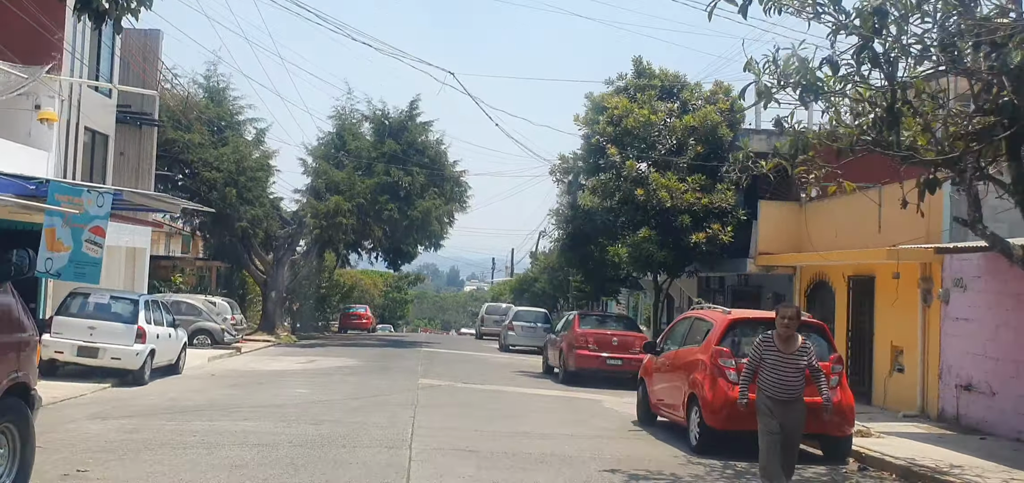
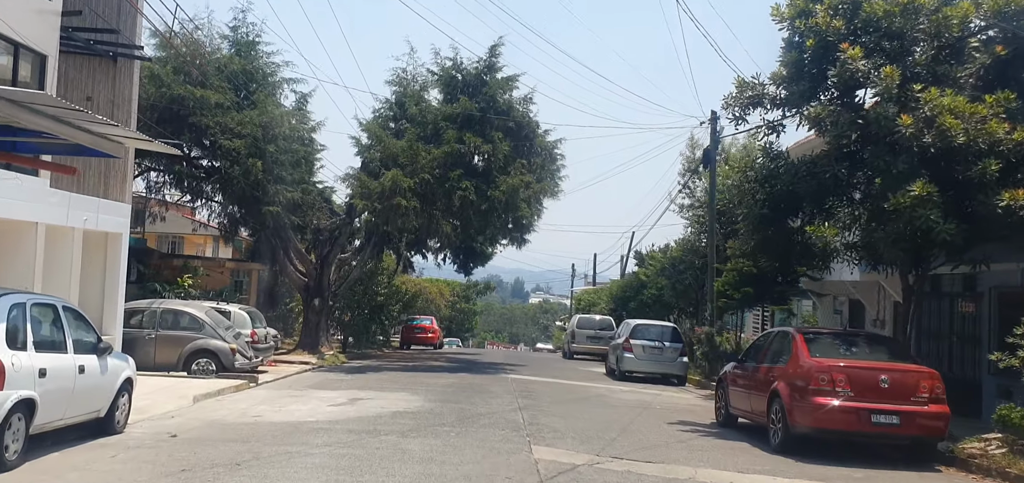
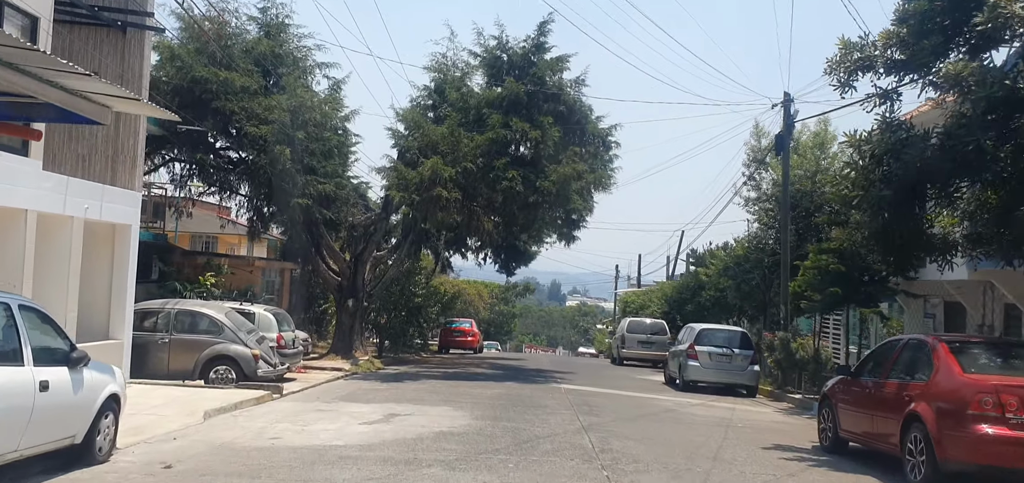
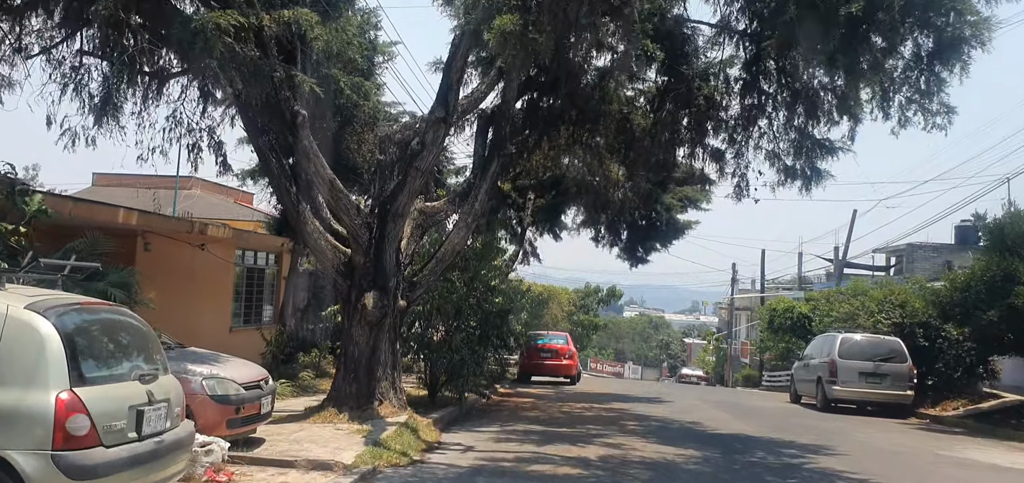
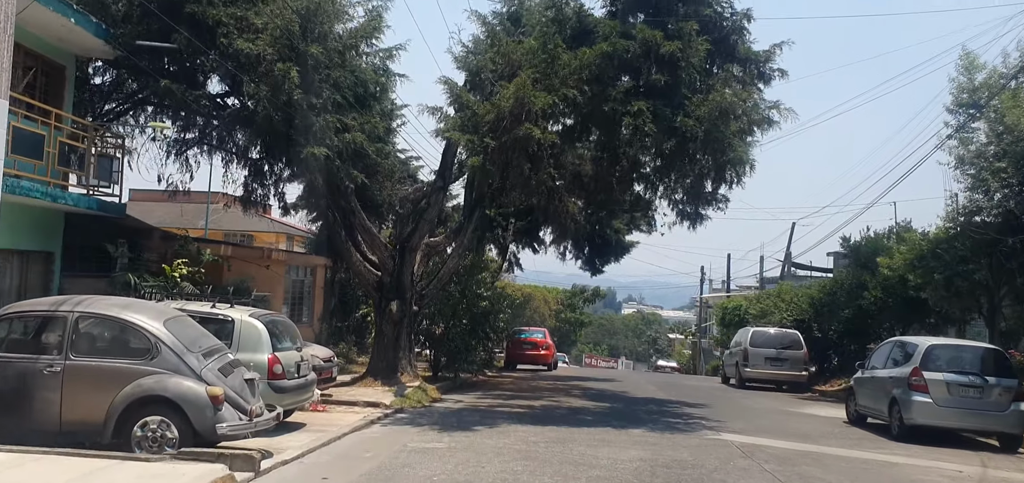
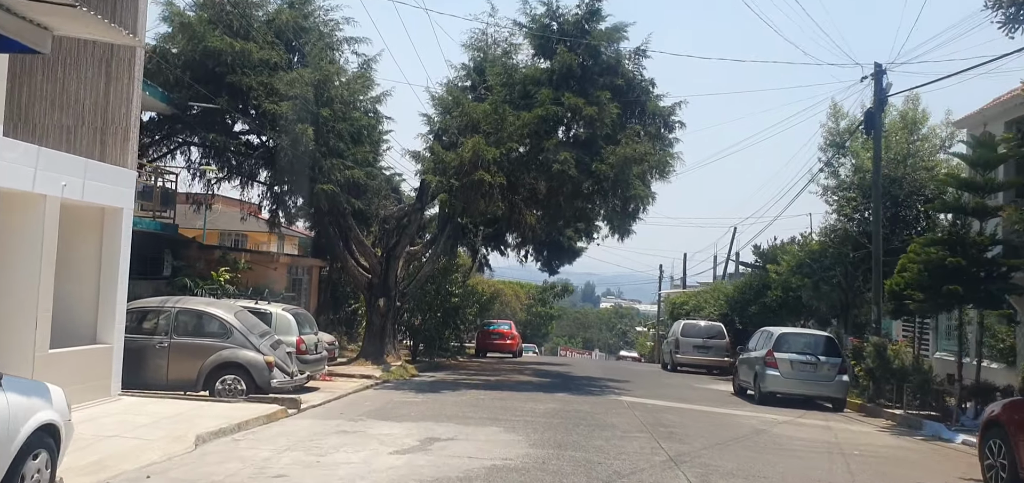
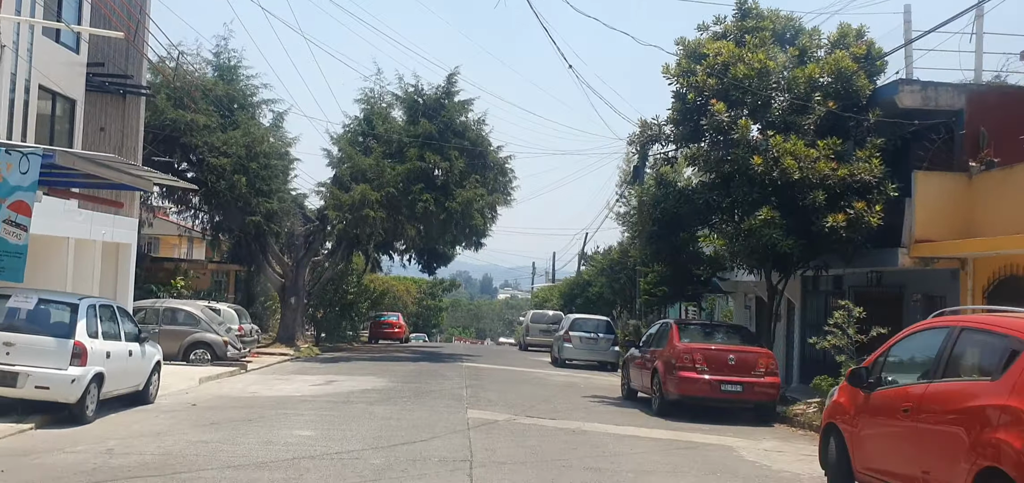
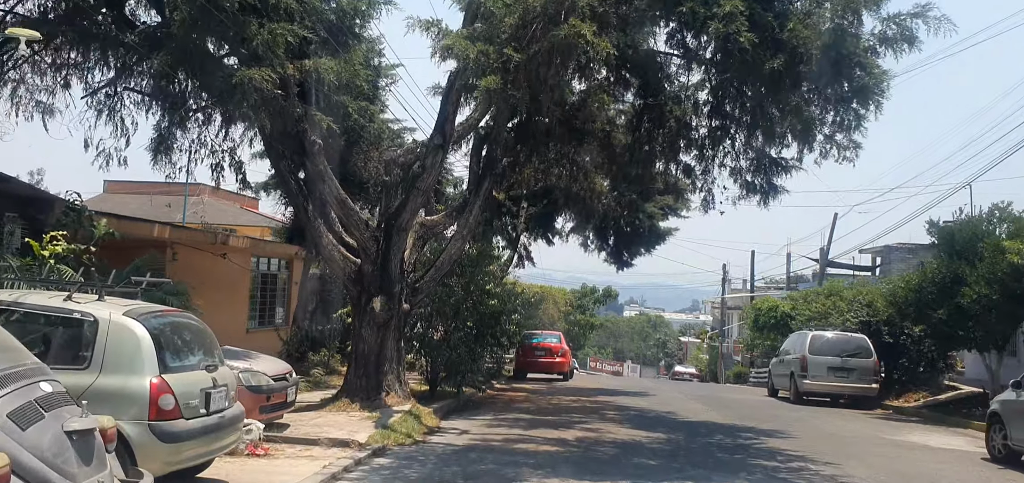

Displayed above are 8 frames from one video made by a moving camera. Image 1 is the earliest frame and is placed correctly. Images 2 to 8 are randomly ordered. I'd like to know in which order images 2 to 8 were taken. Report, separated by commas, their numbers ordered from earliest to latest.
7, 2, 3, 6, 5, 8, 4
